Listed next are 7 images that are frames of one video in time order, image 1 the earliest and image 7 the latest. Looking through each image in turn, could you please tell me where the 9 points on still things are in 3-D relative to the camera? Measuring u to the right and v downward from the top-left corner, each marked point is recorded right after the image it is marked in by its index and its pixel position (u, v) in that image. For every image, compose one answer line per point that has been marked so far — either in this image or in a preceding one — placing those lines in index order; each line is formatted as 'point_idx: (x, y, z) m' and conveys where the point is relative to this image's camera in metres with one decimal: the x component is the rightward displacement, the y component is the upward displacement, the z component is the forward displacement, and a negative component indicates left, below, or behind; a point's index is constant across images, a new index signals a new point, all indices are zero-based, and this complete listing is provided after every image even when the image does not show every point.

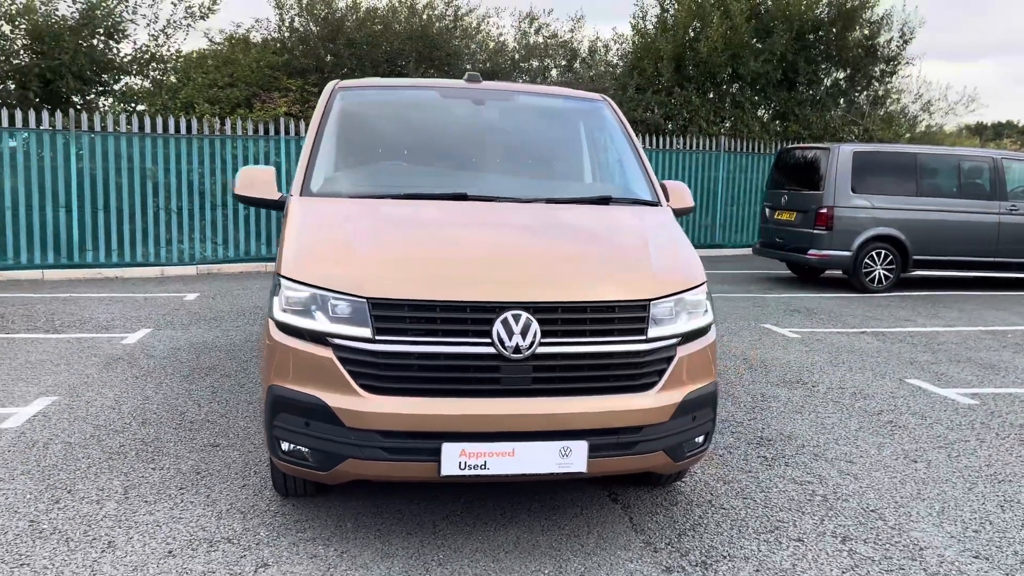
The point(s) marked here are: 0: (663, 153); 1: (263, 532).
0: (+2.9, +2.5, +15.7) m
1: (-0.9, -0.9, +3.1) m
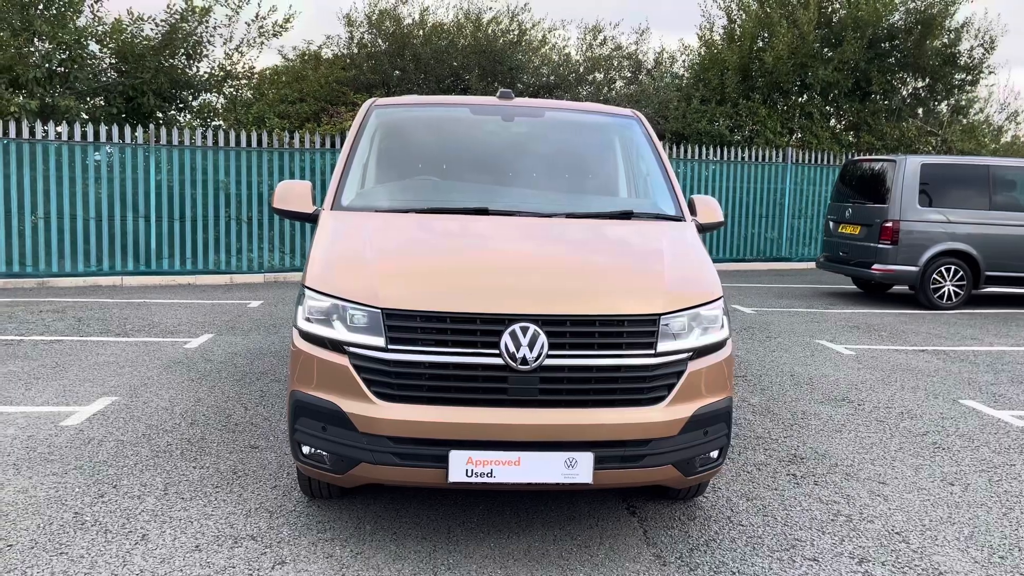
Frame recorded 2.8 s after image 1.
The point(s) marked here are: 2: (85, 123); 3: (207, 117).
0: (+4.1, +2.3, +15.5) m
1: (-0.9, -0.9, +3.2) m
2: (-6.2, +2.4, +12.2) m
3: (-5.0, +2.8, +13.7) m
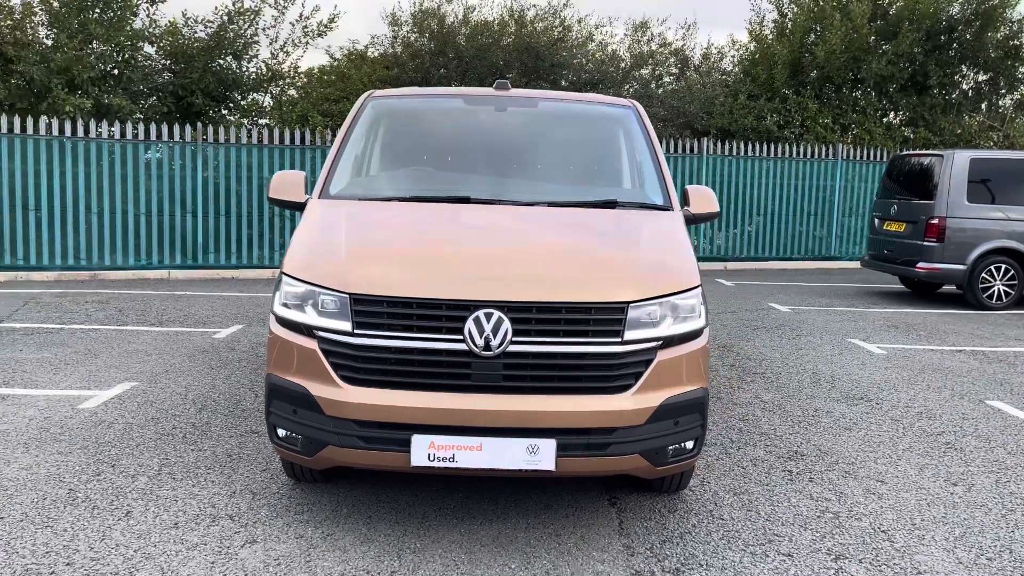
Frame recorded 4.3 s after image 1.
0: (+4.8, +2.3, +15.2) m
1: (-1.0, -0.9, +3.3) m
2: (-5.7, +2.5, +12.6) m
3: (-4.3, +2.9, +14.0) m
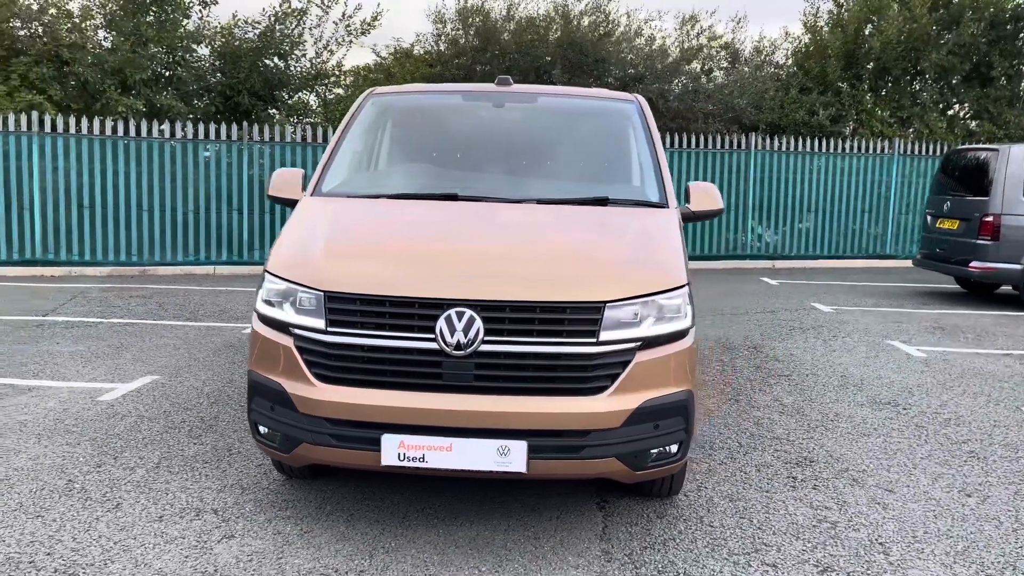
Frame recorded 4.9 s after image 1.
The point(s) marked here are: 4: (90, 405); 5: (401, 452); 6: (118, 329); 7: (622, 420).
0: (+5.6, +2.3, +14.8) m
1: (-1.1, -0.9, +3.3) m
2: (-5.0, +2.6, +13.0) m
3: (-3.6, +3.0, +14.2) m
4: (-2.5, -0.7, +4.9) m
5: (-0.4, -0.6, +2.9) m
6: (-3.5, -0.4, +7.4) m
7: (+0.4, -0.5, +2.9) m
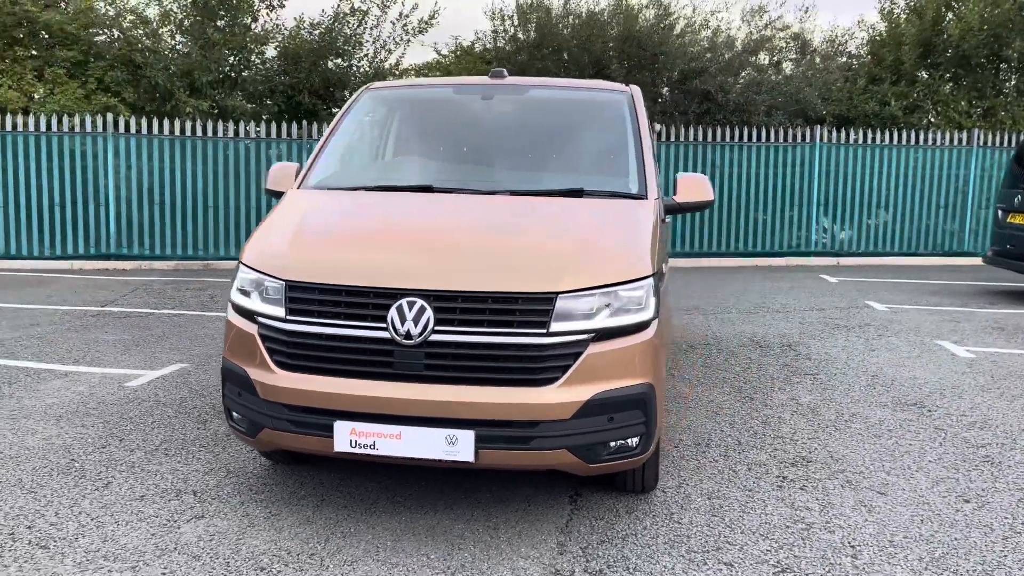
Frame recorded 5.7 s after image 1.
0: (+6.6, +2.3, +14.2) m
1: (-1.2, -0.8, +3.5) m
2: (-4.2, +2.7, +13.4) m
3: (-2.6, +3.0, +14.5) m
4: (-2.4, -0.6, +5.1) m
5: (-0.6, -0.5, +2.9) m
6: (-3.2, -0.3, +7.7) m
7: (+0.2, -0.4, +2.9) m
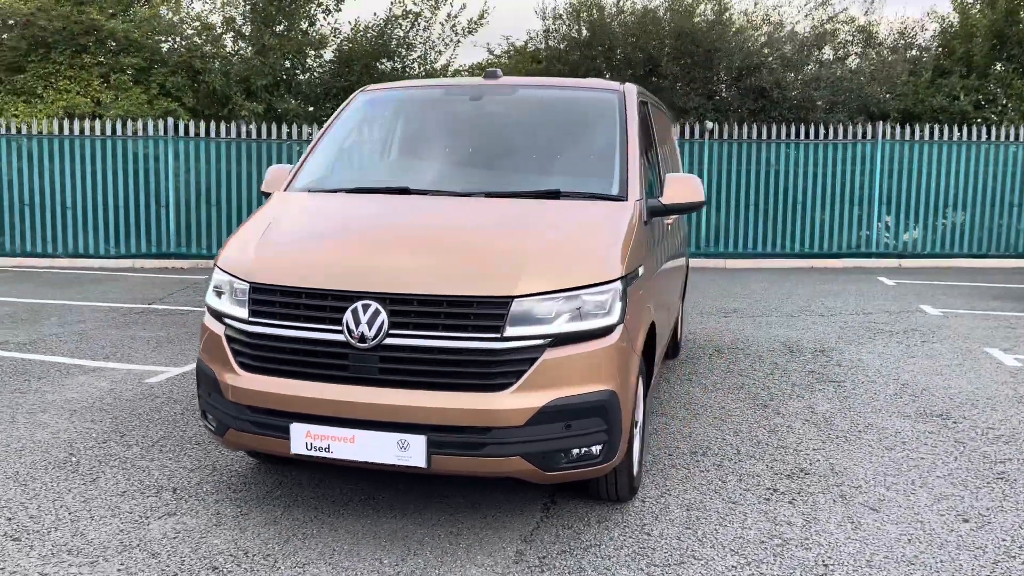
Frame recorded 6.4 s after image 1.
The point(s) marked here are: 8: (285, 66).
0: (+7.4, +2.3, +13.6) m
1: (-1.3, -0.8, +3.5) m
2: (-3.4, +2.7, +13.7) m
3: (-1.7, +3.1, +14.7) m
4: (-2.4, -0.6, +5.3) m
5: (-0.7, -0.5, +2.9) m
6: (-2.9, -0.3, +7.9) m
7: (0.0, -0.4, +2.8) m
8: (-3.8, +3.7, +14.0) m
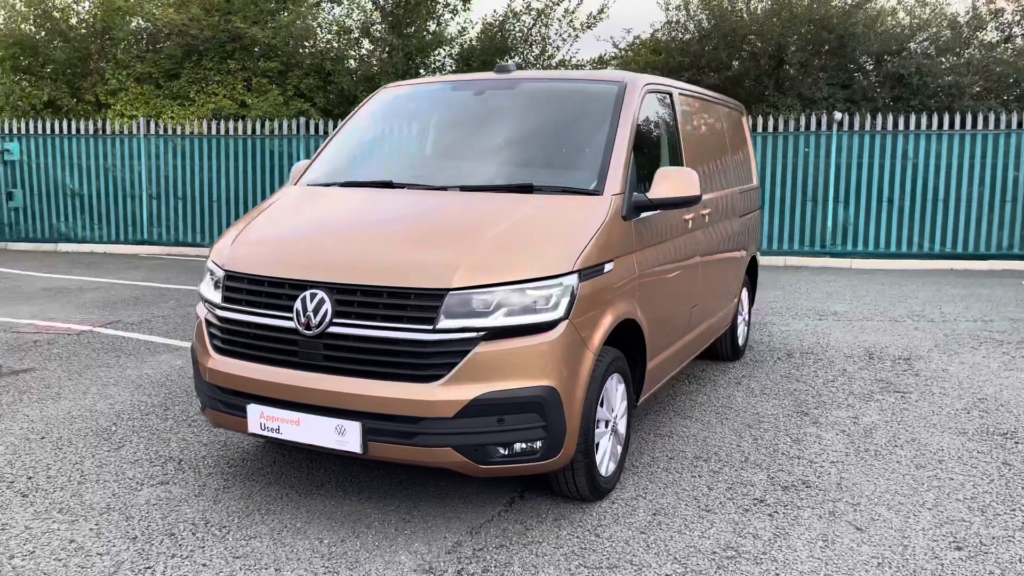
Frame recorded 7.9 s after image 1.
0: (+9.1, +2.2, +12.0) m
1: (-1.4, -0.8, +3.8) m
2: (-1.5, +2.8, +14.1) m
3: (+0.4, +3.2, +14.8) m
4: (-2.1, -0.5, +5.7) m
5: (-0.9, -0.5, +3.1) m
6: (-2.1, -0.2, +8.4) m
7: (-0.2, -0.4, +2.8) m
8: (-1.8, +3.9, +14.5) m
